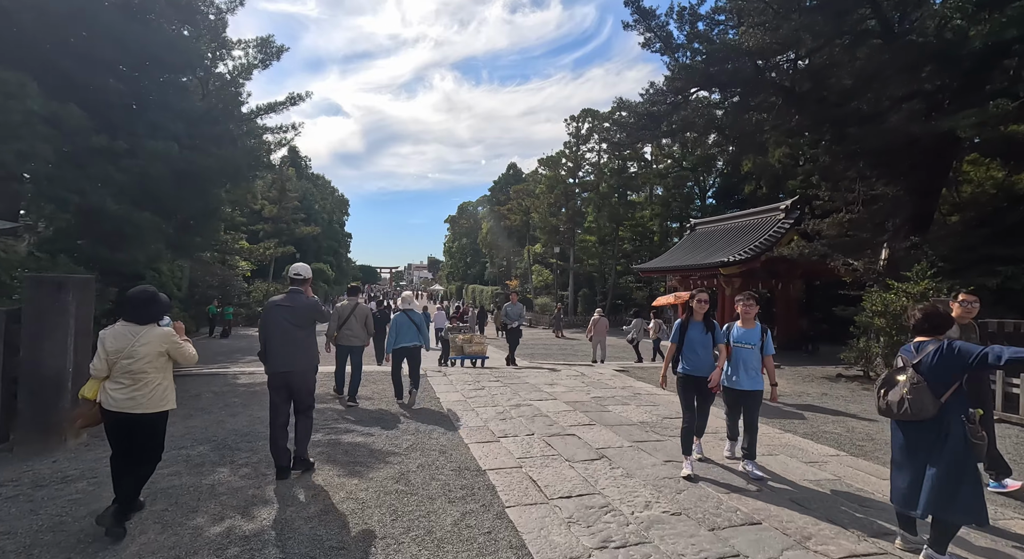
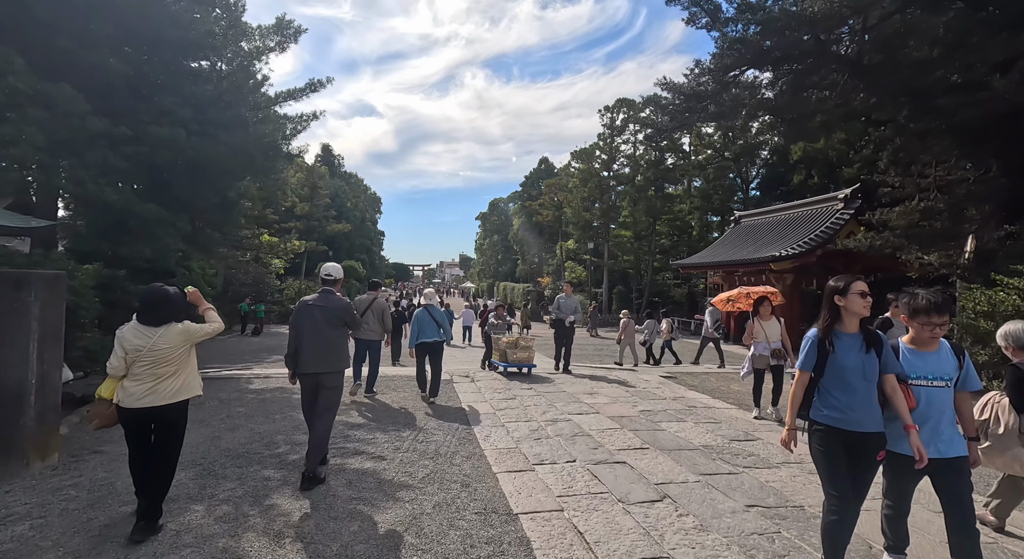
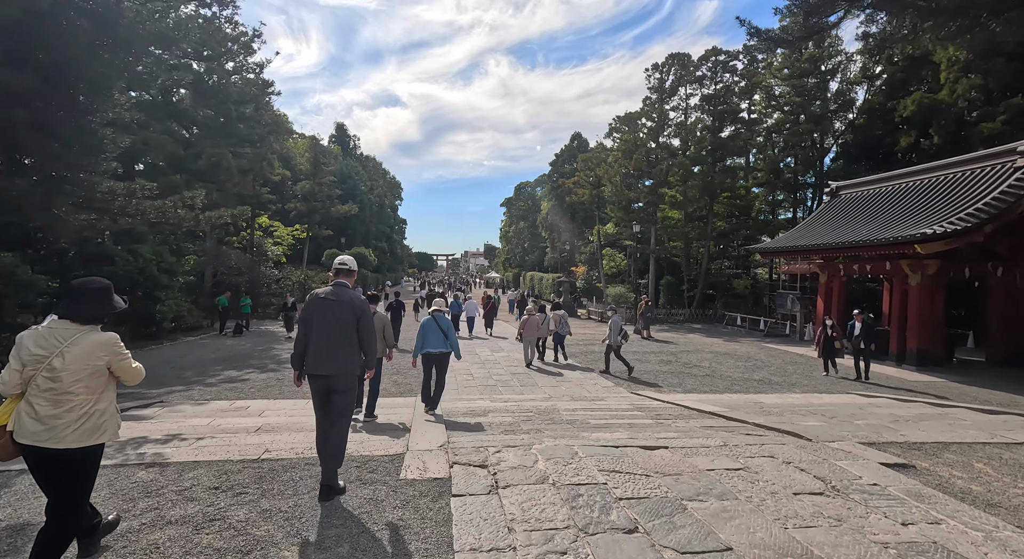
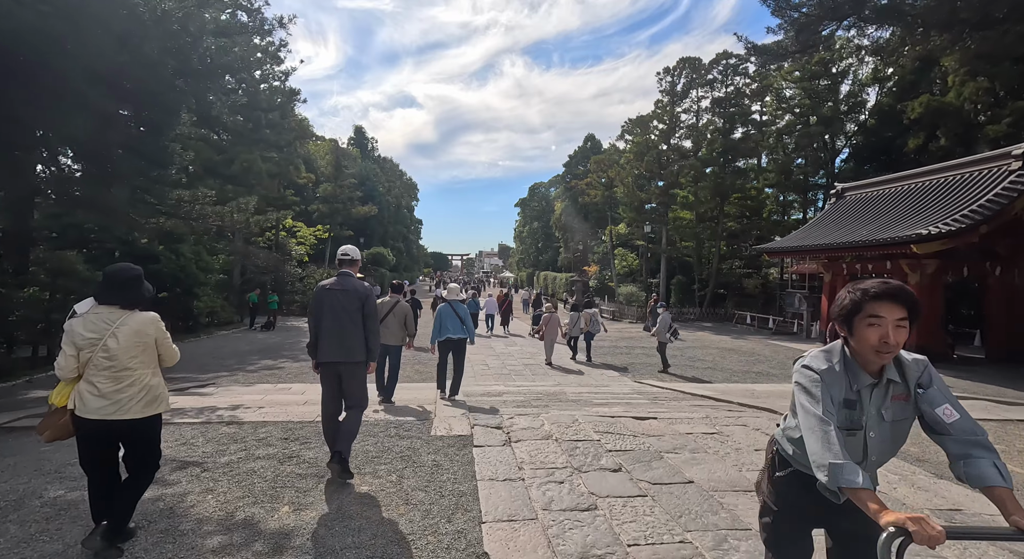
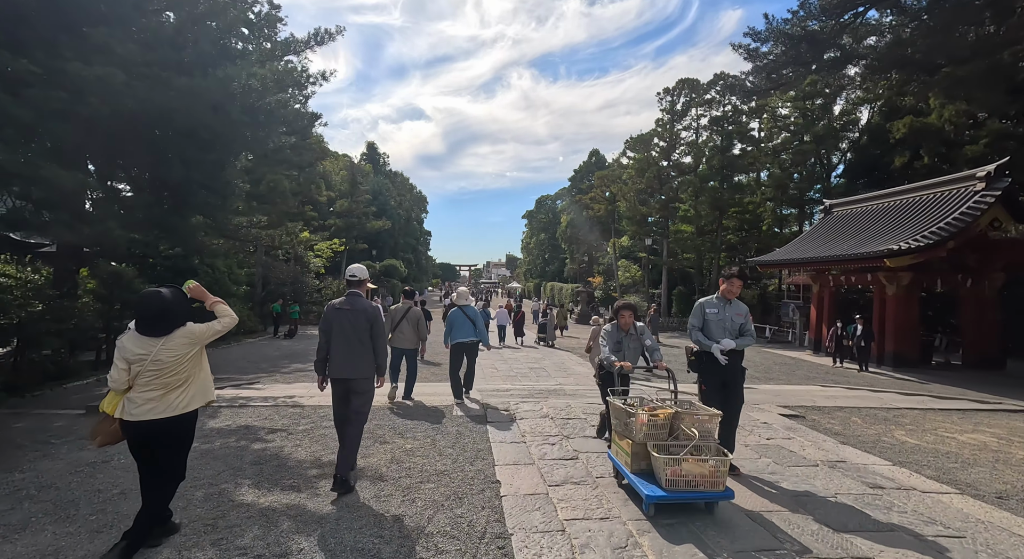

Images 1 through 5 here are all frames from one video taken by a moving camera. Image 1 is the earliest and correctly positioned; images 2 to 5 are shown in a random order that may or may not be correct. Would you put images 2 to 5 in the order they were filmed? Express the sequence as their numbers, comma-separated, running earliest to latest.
2, 5, 4, 3
